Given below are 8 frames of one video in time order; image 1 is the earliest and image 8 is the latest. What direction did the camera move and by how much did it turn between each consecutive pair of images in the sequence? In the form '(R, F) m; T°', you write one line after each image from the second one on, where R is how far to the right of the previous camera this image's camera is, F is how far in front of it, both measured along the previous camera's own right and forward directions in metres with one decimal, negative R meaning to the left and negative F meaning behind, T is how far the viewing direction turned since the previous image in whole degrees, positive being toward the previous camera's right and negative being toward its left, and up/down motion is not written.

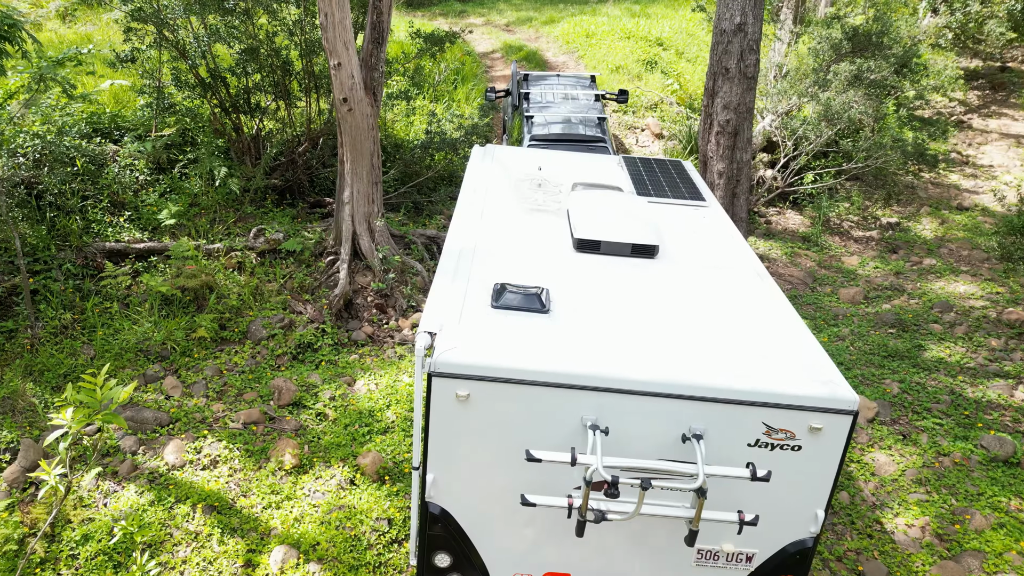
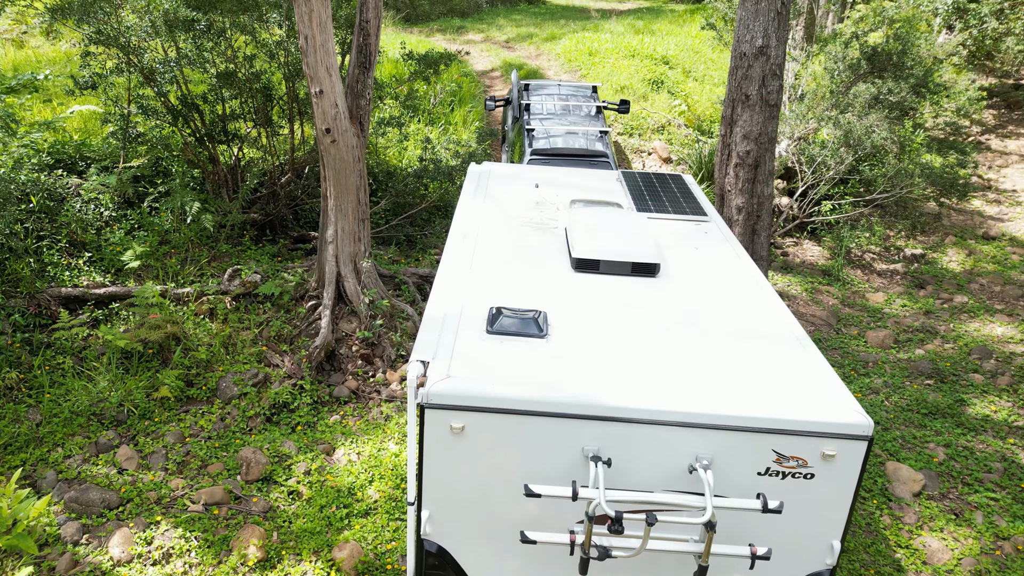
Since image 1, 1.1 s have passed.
(0.0, +0.7) m; 0°
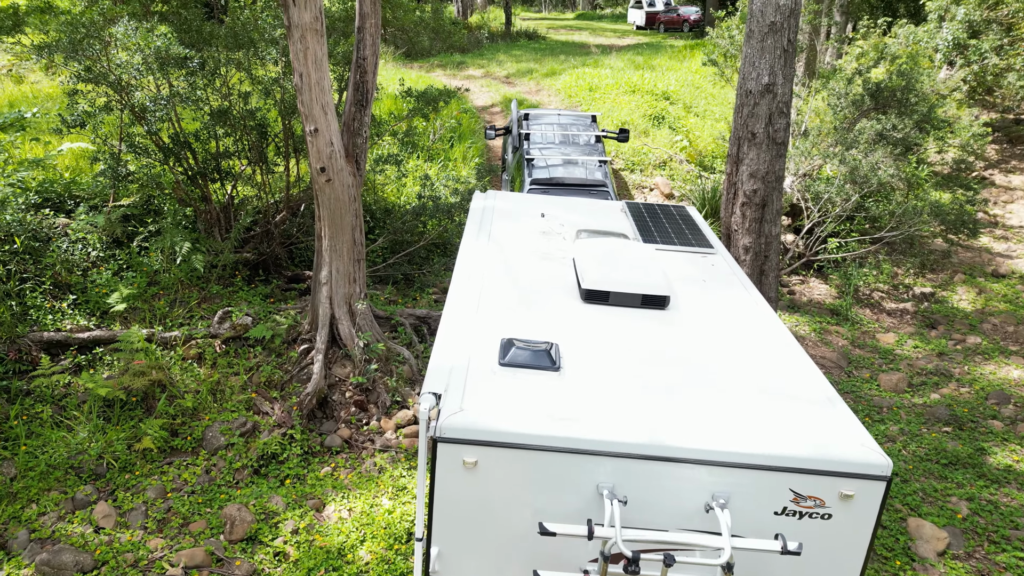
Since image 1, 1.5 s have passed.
(0.0, +0.2) m; 0°
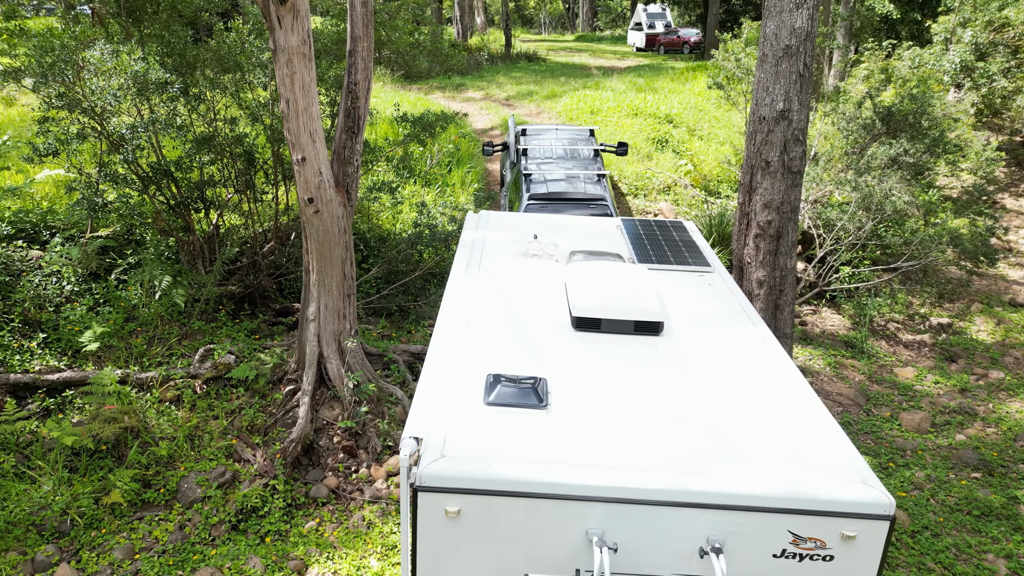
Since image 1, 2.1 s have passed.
(0.0, +0.4) m; 0°
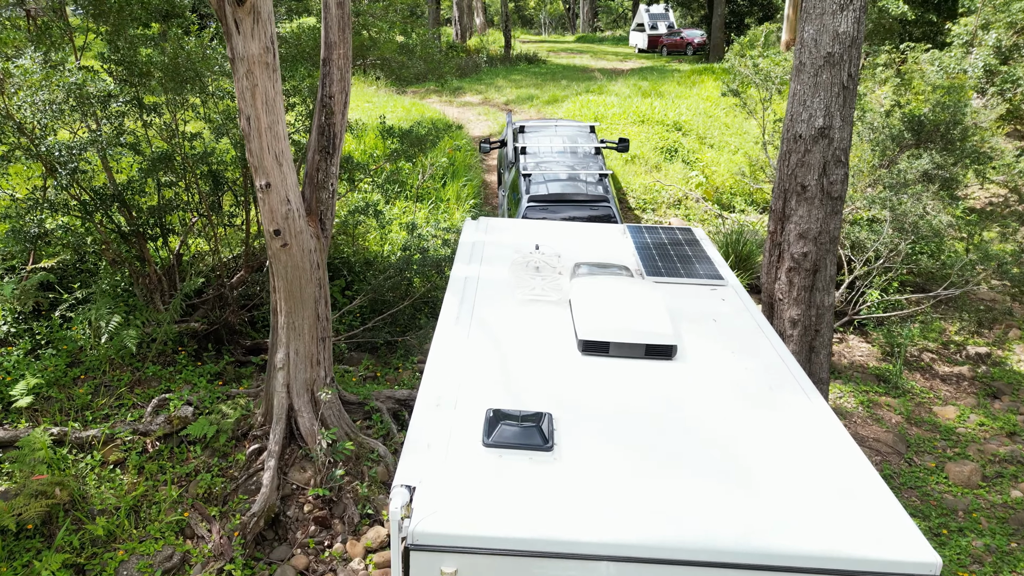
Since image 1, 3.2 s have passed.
(0.0, +0.8) m; 0°
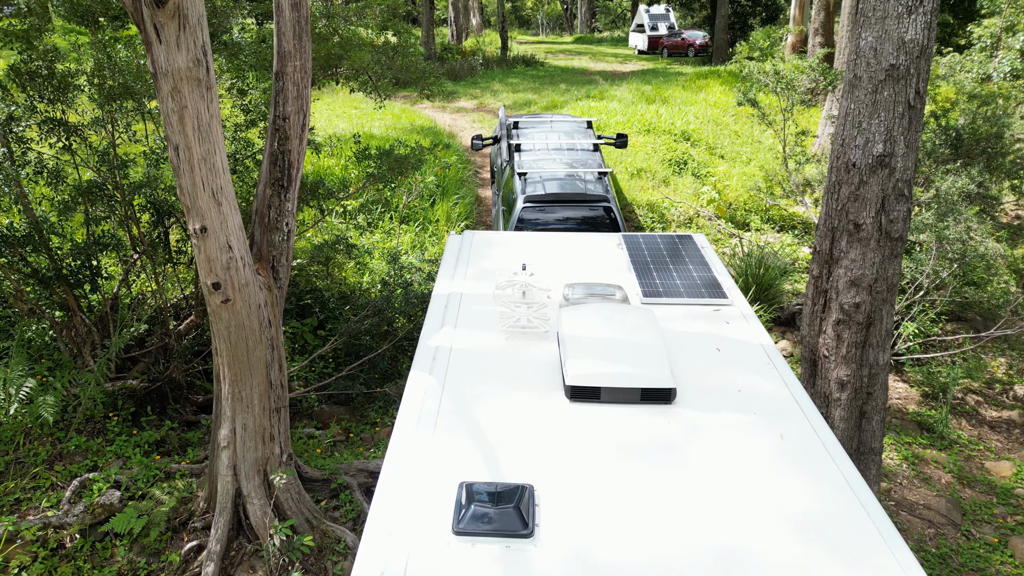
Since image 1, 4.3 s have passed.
(0.0, +0.9) m; 0°
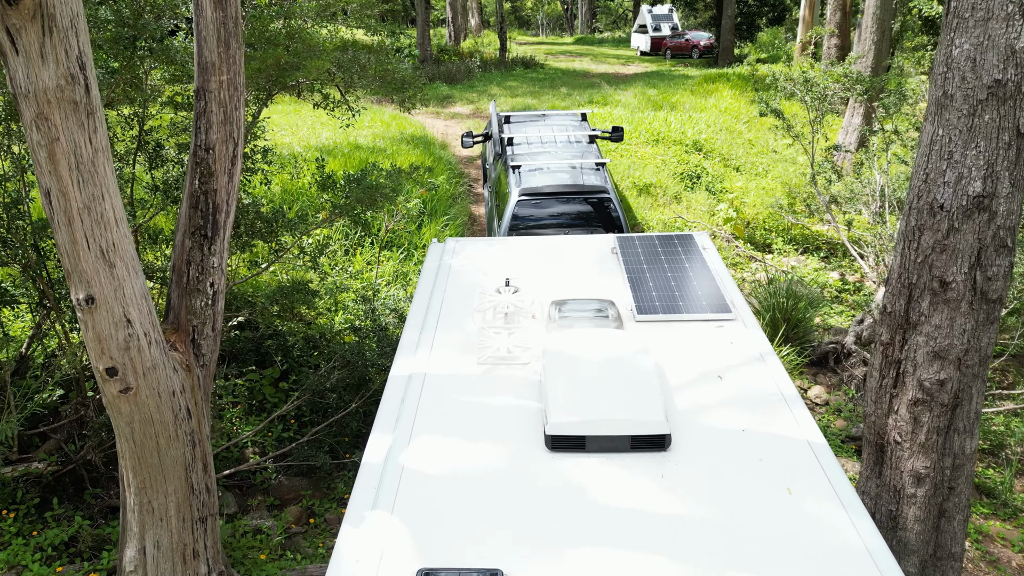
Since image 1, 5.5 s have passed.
(0.0, +1.0) m; 0°
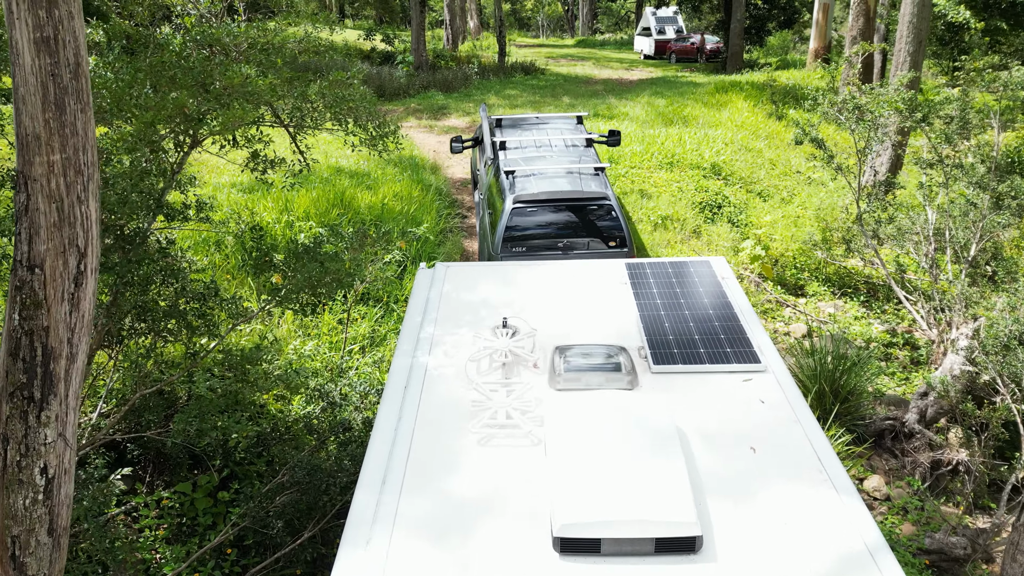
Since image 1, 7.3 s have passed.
(0.0, +1.1) m; 0°
